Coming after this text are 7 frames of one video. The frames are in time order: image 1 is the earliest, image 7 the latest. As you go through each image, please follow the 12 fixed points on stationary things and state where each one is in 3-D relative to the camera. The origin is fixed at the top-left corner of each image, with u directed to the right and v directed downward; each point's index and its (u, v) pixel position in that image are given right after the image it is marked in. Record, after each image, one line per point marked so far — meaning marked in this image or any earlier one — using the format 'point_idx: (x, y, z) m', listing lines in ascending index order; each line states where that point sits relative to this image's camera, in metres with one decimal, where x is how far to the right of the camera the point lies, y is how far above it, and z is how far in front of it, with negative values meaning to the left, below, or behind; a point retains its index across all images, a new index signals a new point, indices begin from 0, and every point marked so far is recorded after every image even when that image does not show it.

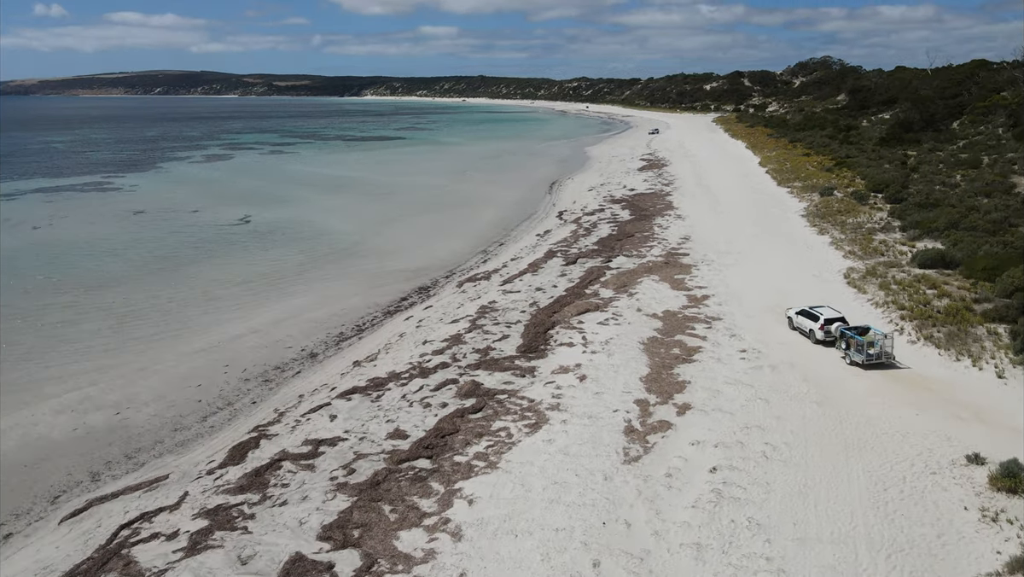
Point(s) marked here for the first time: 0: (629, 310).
0: (+3.1, -0.6, +16.2) m
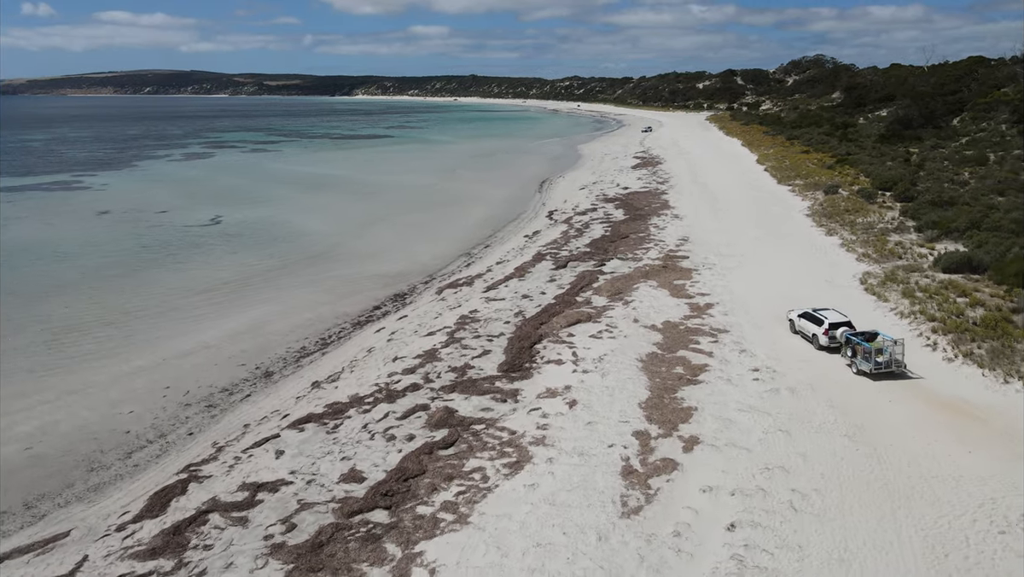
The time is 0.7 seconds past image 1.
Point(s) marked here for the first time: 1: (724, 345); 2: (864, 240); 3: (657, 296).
0: (+2.7, -0.8, +14.6) m
1: (+4.5, -1.2, +12.9) m
2: (+11.6, +1.6, +20.1) m
3: (+3.9, -0.2, +16.3) m
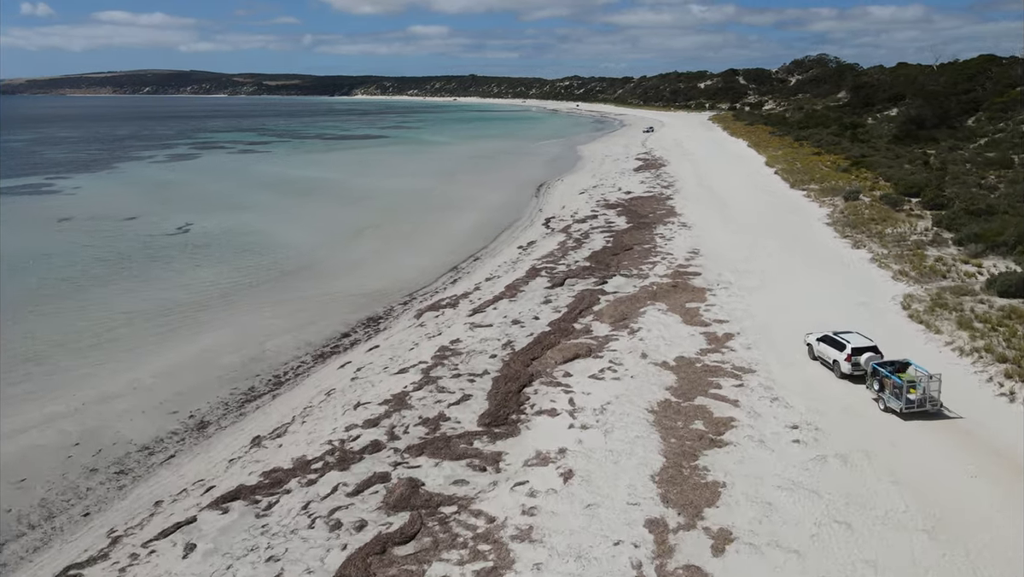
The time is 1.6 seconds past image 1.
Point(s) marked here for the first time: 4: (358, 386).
0: (+2.4, -1.4, +12.4) m
1: (+4.2, -1.8, +10.7) m
2: (+11.3, +1.0, +17.9) m
3: (+3.6, -0.8, +14.1) m
4: (-3.0, -1.9, +12.0) m
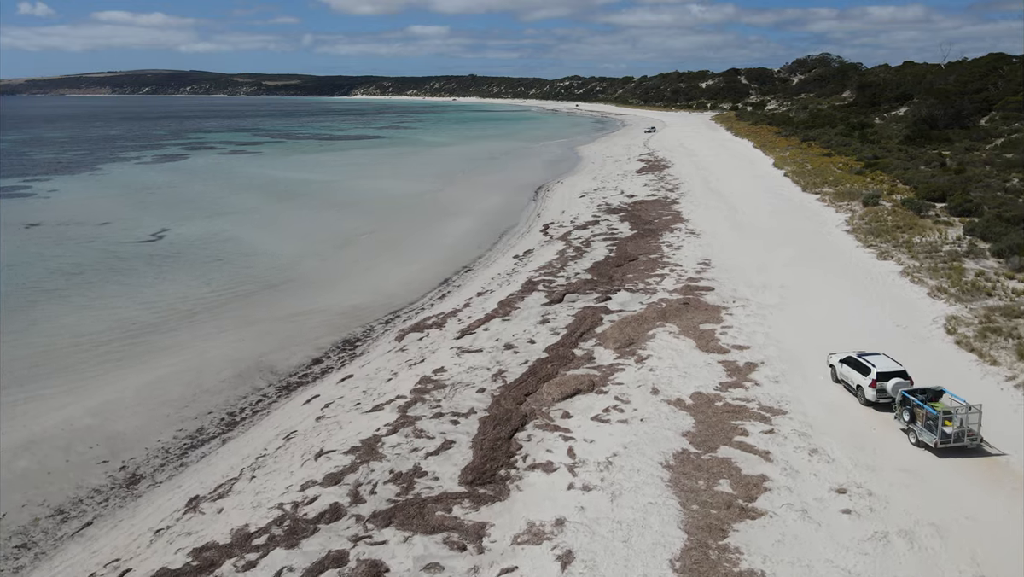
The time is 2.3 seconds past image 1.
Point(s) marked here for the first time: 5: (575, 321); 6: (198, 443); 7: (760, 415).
0: (+2.2, -1.9, +10.7) m
1: (+4.1, -2.3, +9.0) m
2: (+11.2, +0.6, +16.2) m
3: (+3.4, -1.2, +12.4) m
4: (-3.2, -2.4, +10.3) m
5: (+1.5, -0.8, +14.4) m
6: (-5.2, -2.6, +10.2) m
7: (+4.0, -2.0, +9.8) m
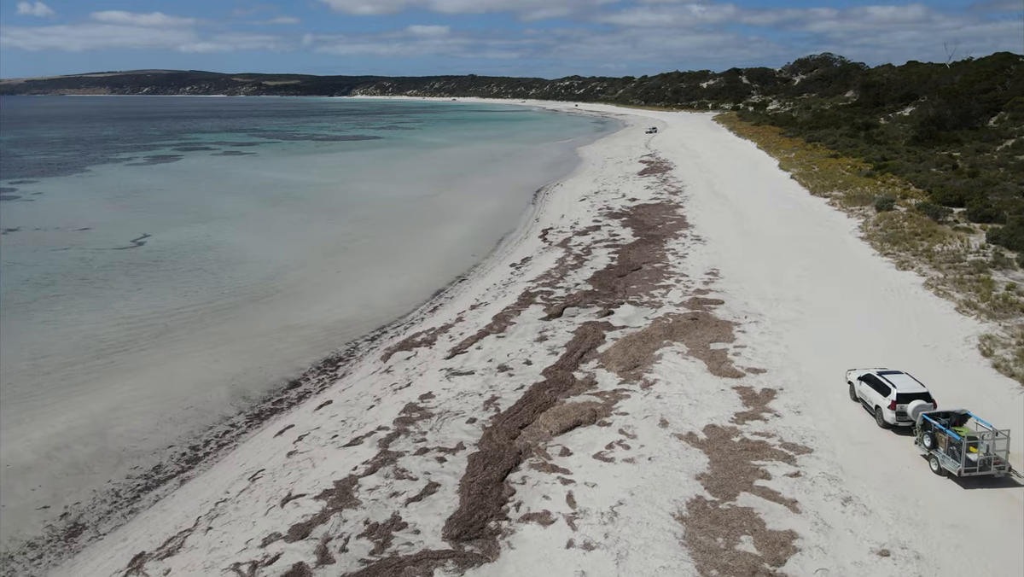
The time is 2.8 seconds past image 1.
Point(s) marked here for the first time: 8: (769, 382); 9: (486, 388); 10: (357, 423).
0: (+2.1, -2.2, +9.6) m
1: (+3.9, -2.6, +8.0) m
2: (+11.1, +0.2, +15.1) m
3: (+3.3, -1.6, +11.4) m
4: (-3.3, -2.7, +9.2) m
5: (+1.4, -1.1, +13.3) m
6: (-5.3, -2.9, +9.1) m
7: (+3.9, -2.4, +8.8) m
8: (+4.6, -1.7, +10.9) m
9: (-0.5, -1.8, +11.3) m
10: (-2.6, -2.3, +10.4) m
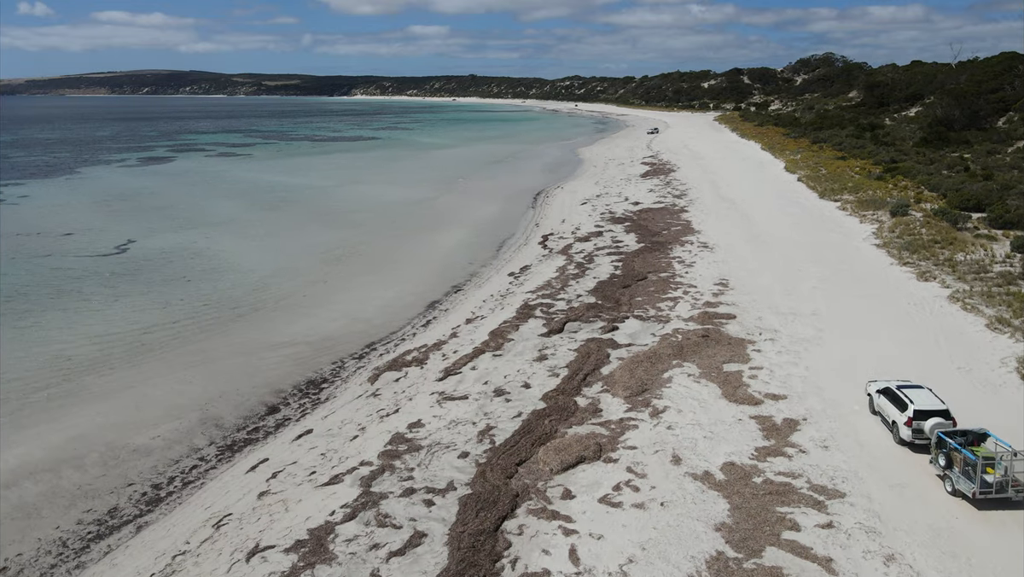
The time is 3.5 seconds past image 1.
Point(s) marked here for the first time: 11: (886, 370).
0: (+2.1, -2.5, +8.7) m
1: (+3.9, -2.9, +7.0) m
2: (+11.0, -0.1, +14.2) m
3: (+3.3, -1.9, +10.4) m
4: (-3.4, -3.0, +8.3) m
5: (+1.3, -1.4, +12.3) m
6: (-5.4, -3.2, +8.1) m
7: (+3.8, -2.7, +7.8) m
8: (+4.5, -2.0, +9.9) m
9: (-0.5, -2.2, +10.3) m
10: (-2.7, -2.6, +9.5) m
11: (+6.8, -1.5, +11.1) m
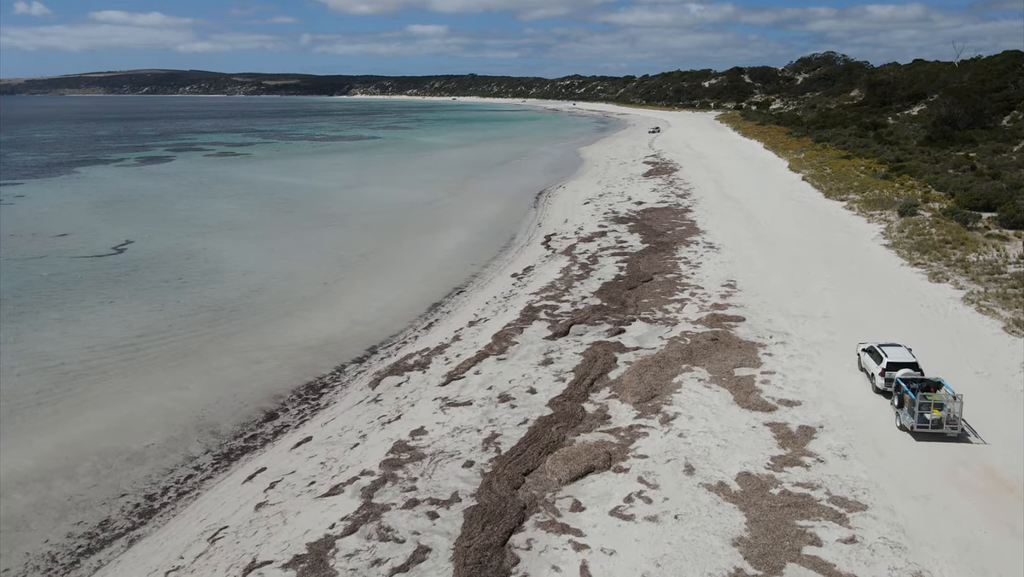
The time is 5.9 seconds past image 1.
0: (+2.2, -2.5, +8.4) m
1: (+4.0, -3.0, +6.7) m
2: (+11.1, -0.1, +13.9) m
3: (+3.3, -1.9, +10.1) m
4: (-3.3, -3.0, +8.0) m
5: (+1.4, -1.5, +12.0) m
6: (-5.3, -3.3, +7.8) m
7: (+3.9, -2.7, +7.5) m
8: (+4.6, -2.0, +9.6) m
9: (-0.4, -2.2, +10.0) m
10: (-2.6, -2.7, +9.1) m
11: (+6.9, -1.5, +10.7) m
